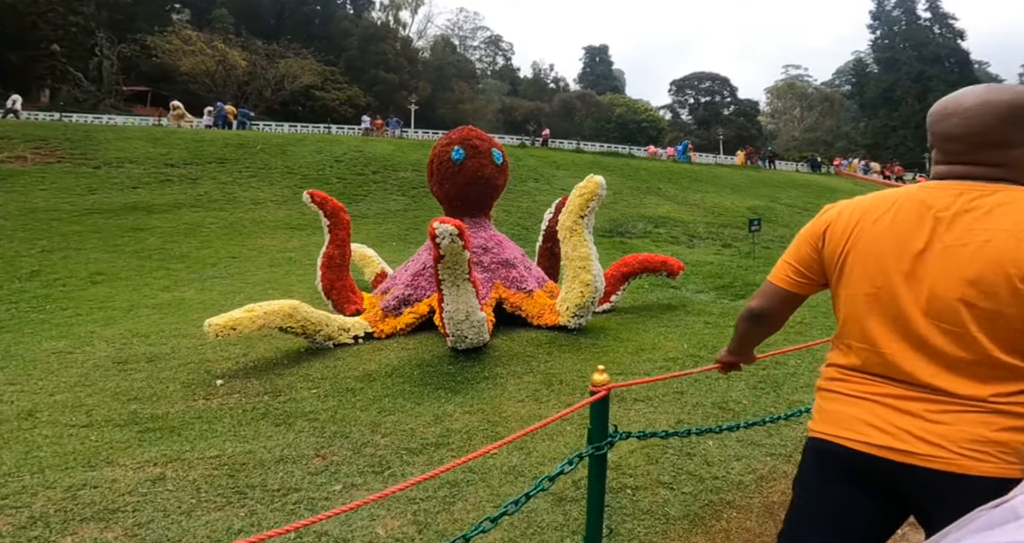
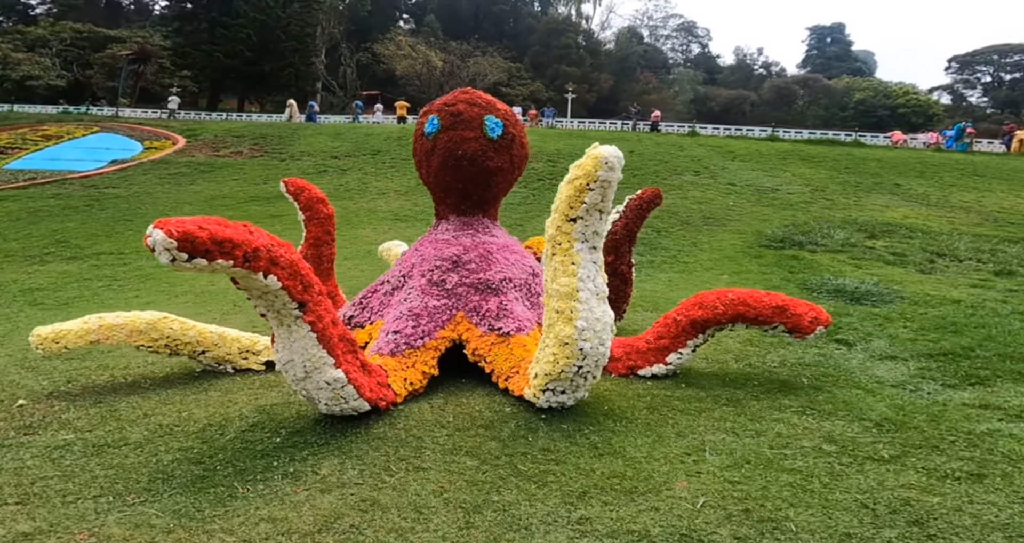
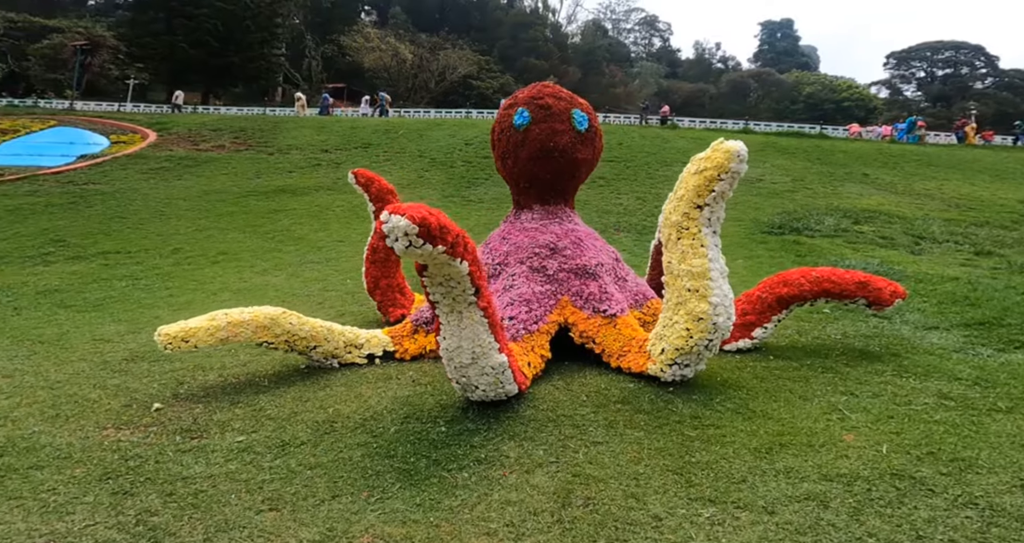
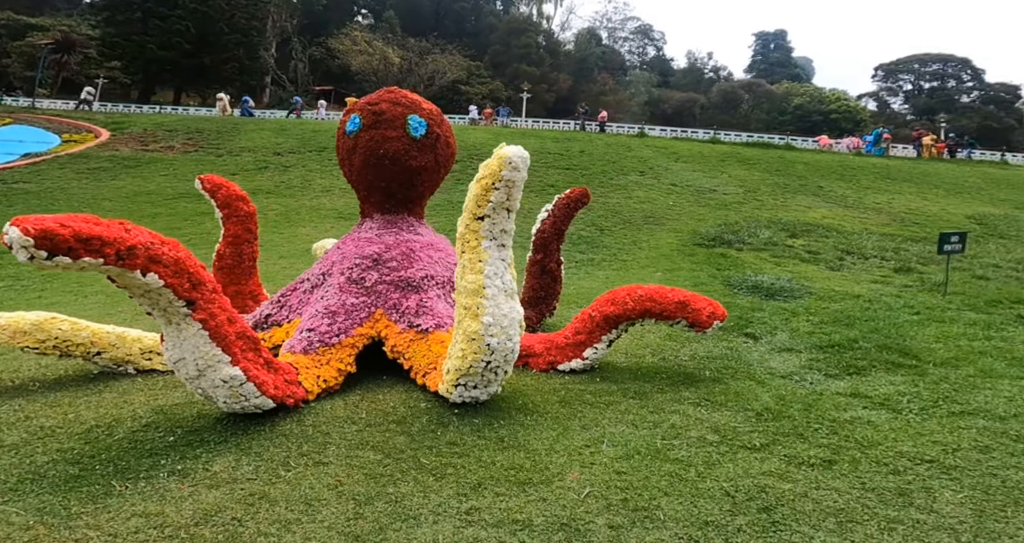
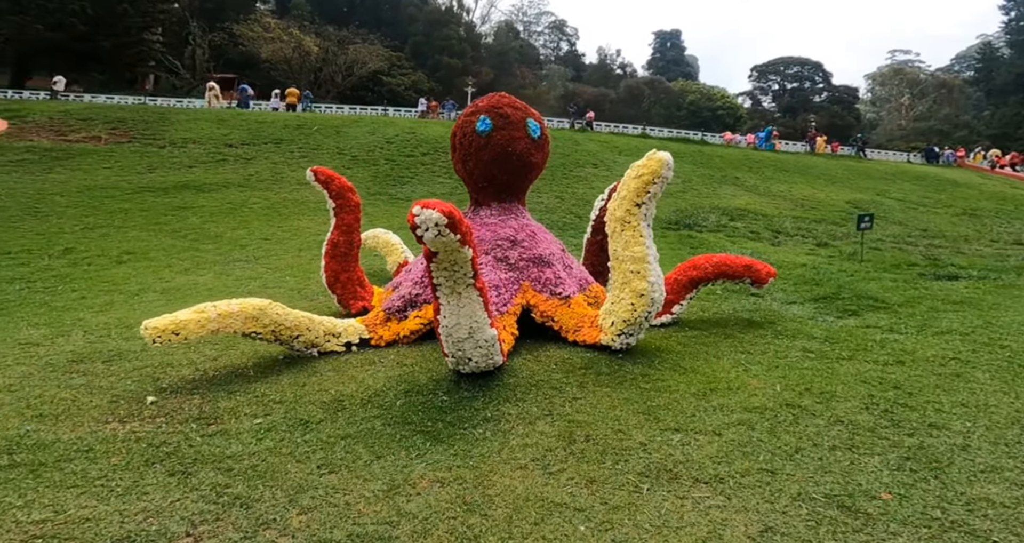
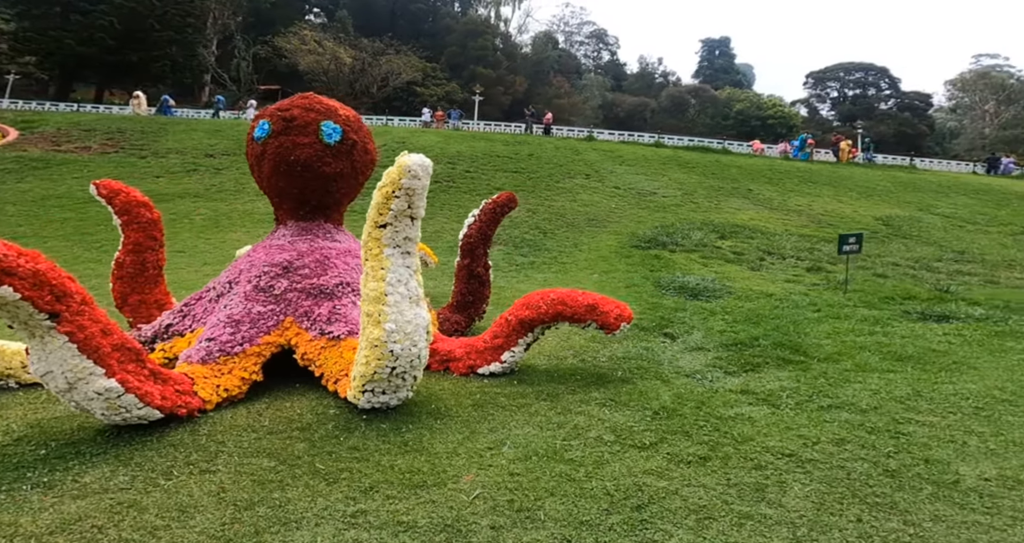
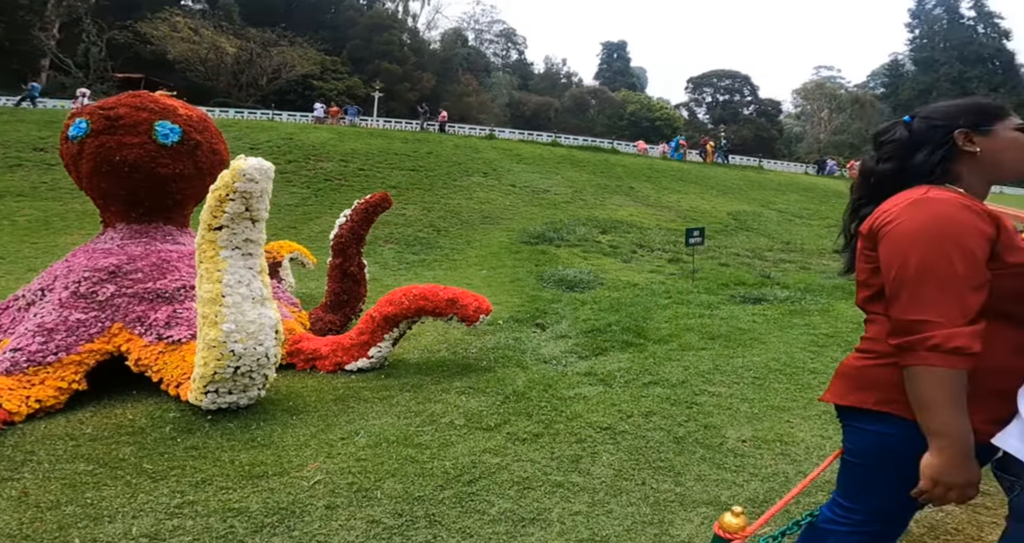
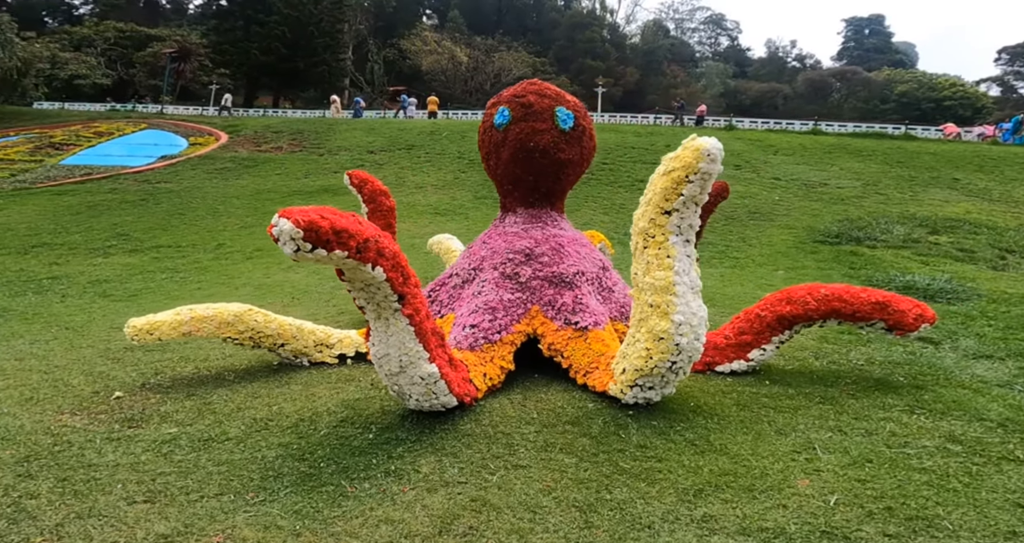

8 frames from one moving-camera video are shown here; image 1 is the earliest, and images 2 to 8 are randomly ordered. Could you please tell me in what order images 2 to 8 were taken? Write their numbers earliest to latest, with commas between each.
5, 3, 8, 2, 4, 6, 7
